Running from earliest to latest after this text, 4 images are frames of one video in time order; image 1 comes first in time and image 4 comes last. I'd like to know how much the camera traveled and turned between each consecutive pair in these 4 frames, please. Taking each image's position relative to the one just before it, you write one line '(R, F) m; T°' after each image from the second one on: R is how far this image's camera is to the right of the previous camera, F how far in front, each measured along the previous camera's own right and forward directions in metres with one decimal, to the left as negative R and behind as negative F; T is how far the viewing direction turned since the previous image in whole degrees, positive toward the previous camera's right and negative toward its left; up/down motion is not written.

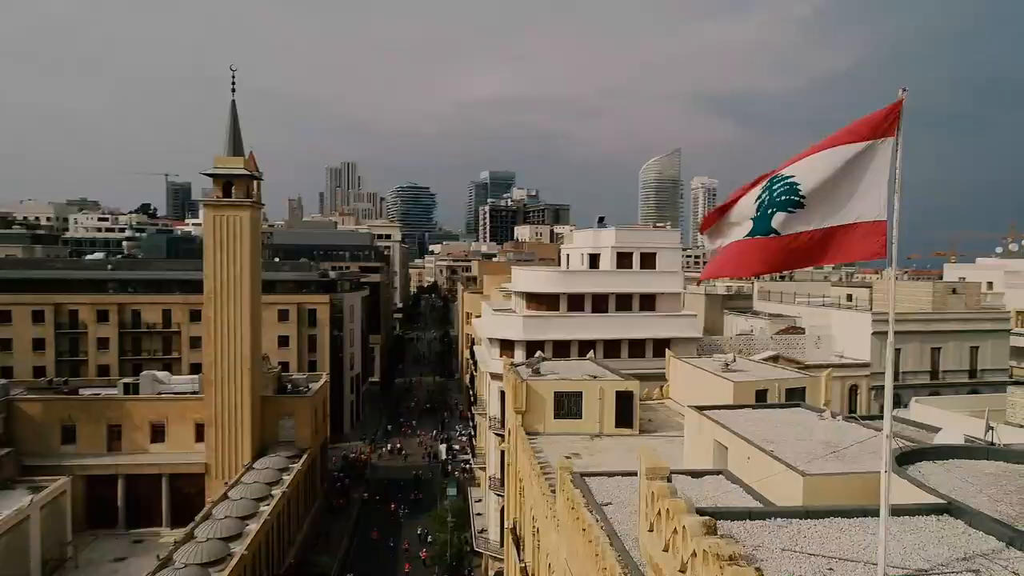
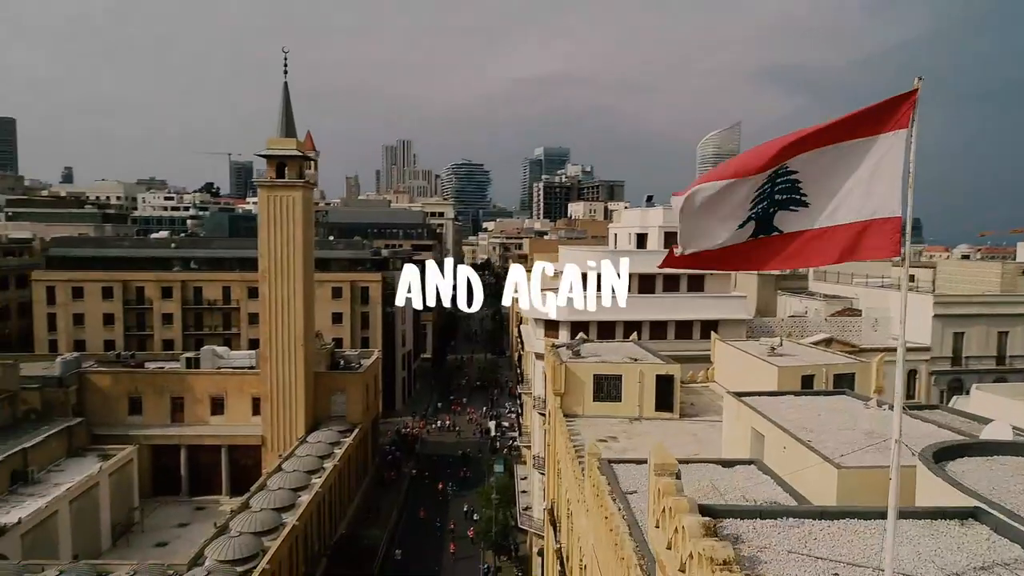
(+0.5, +0.1) m; -4°
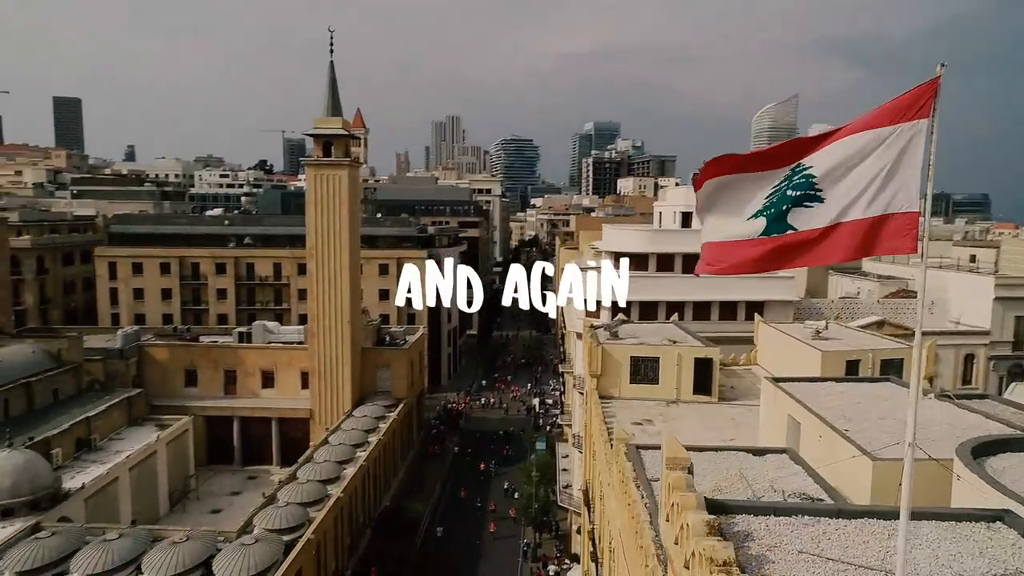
(+0.4, +0.1) m; -4°
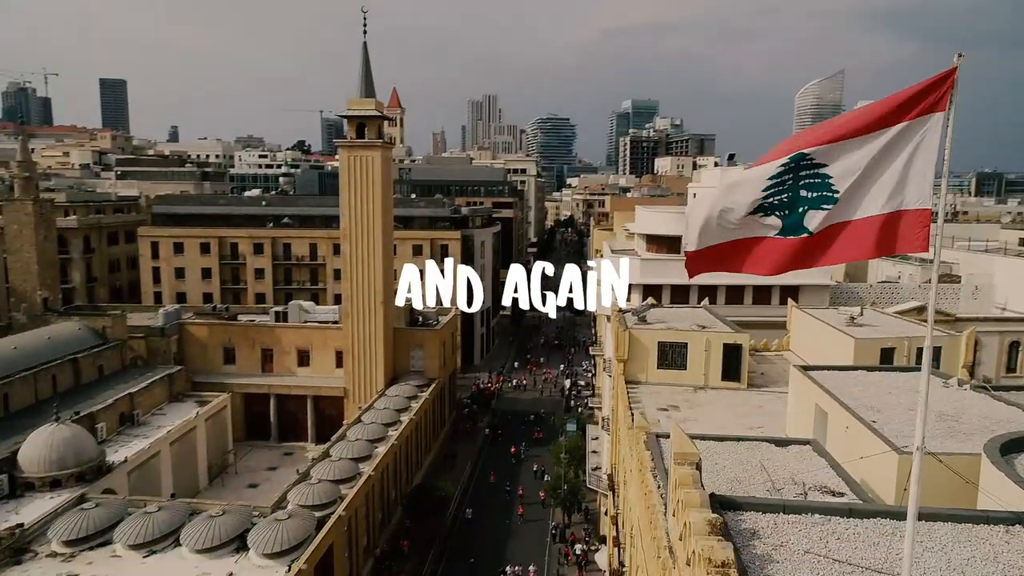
(+0.3, 0.0) m; -3°
